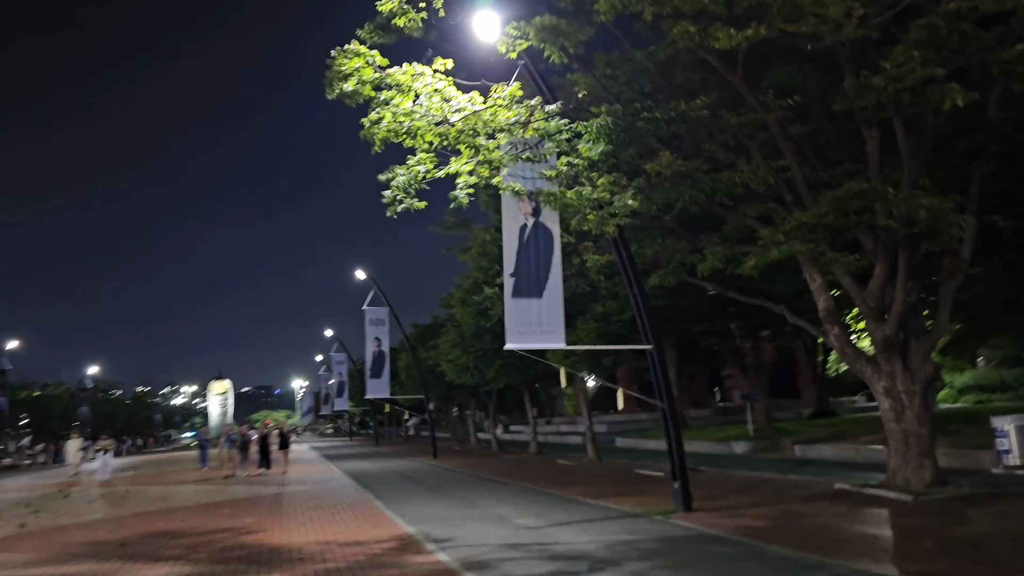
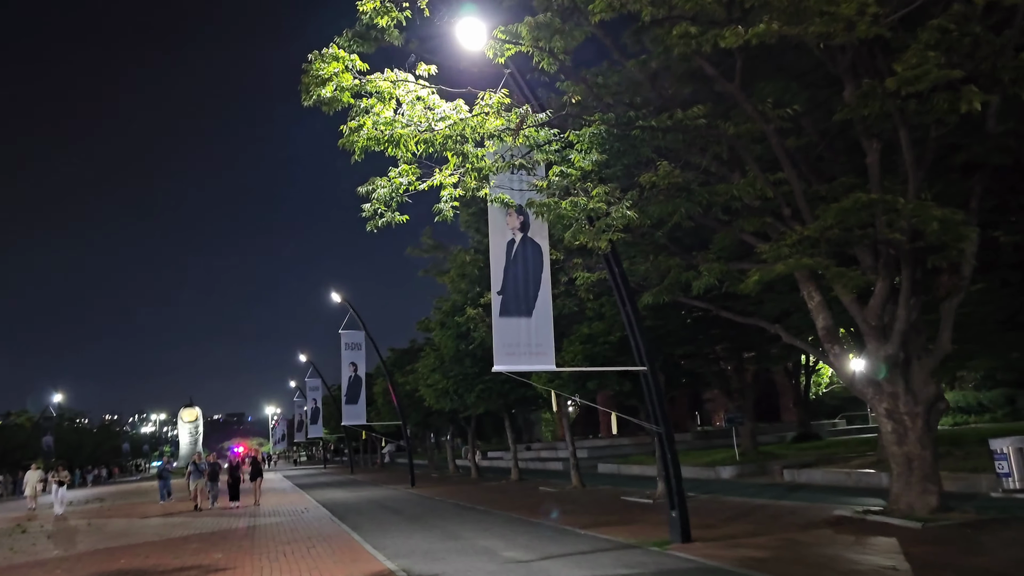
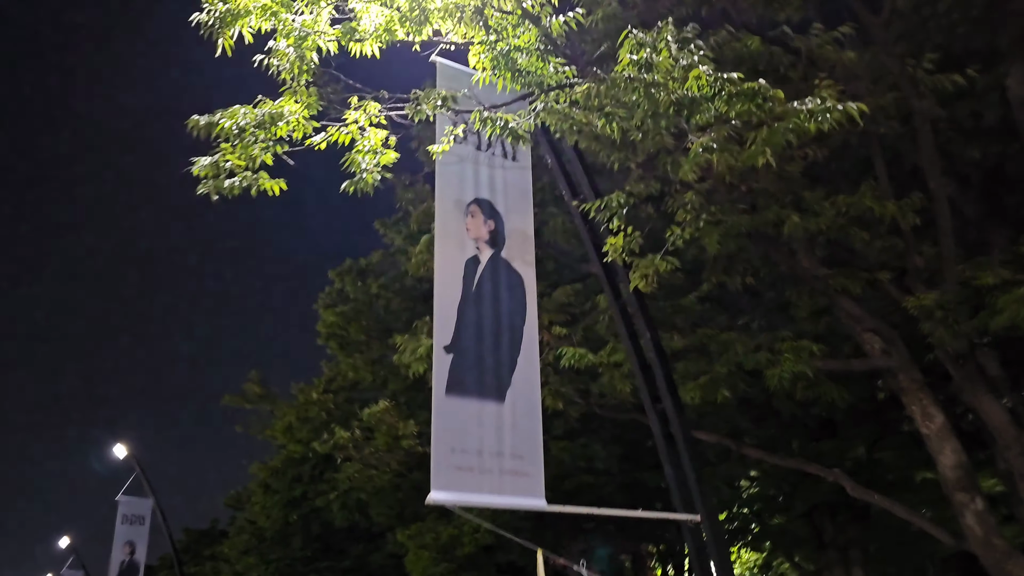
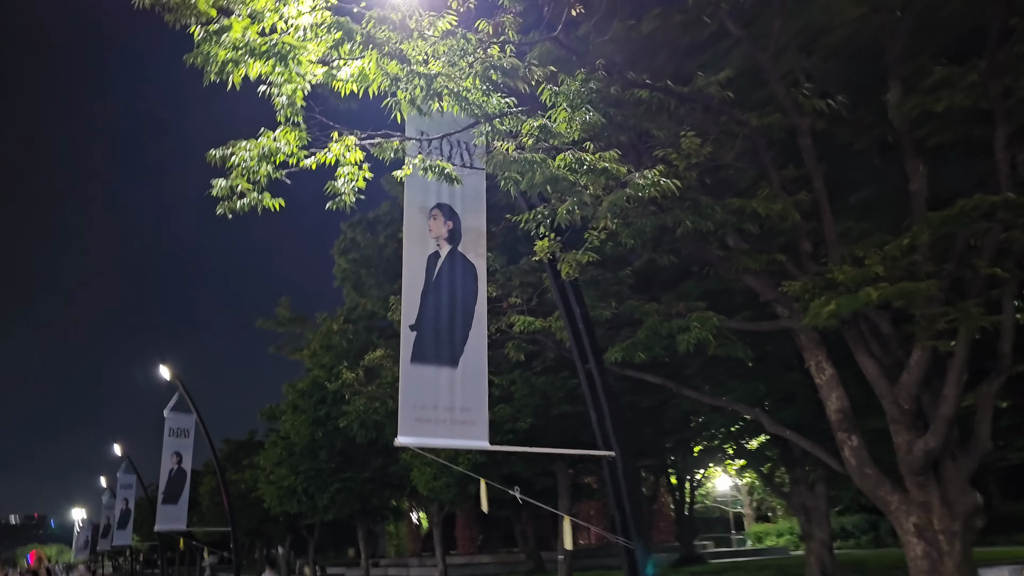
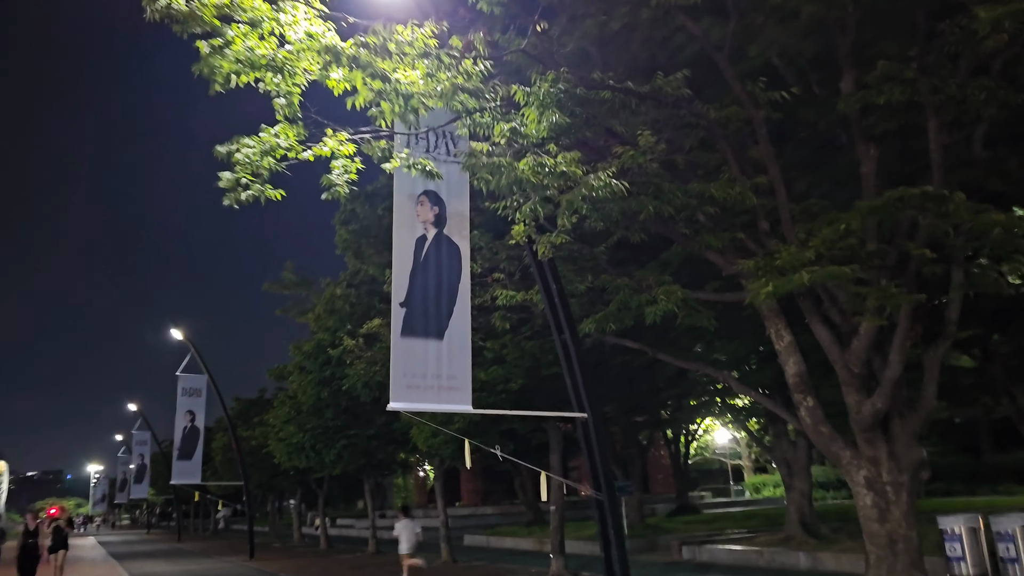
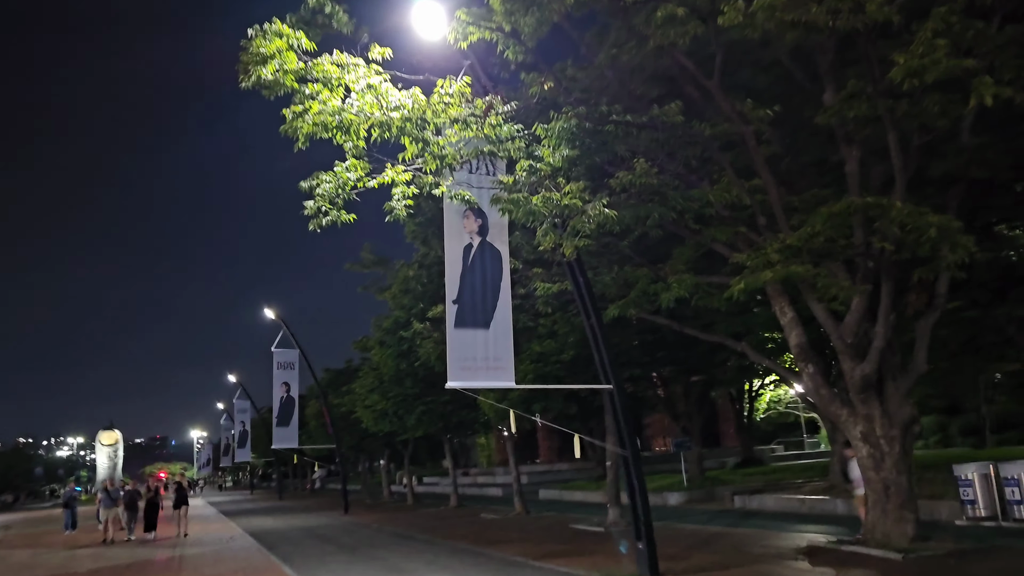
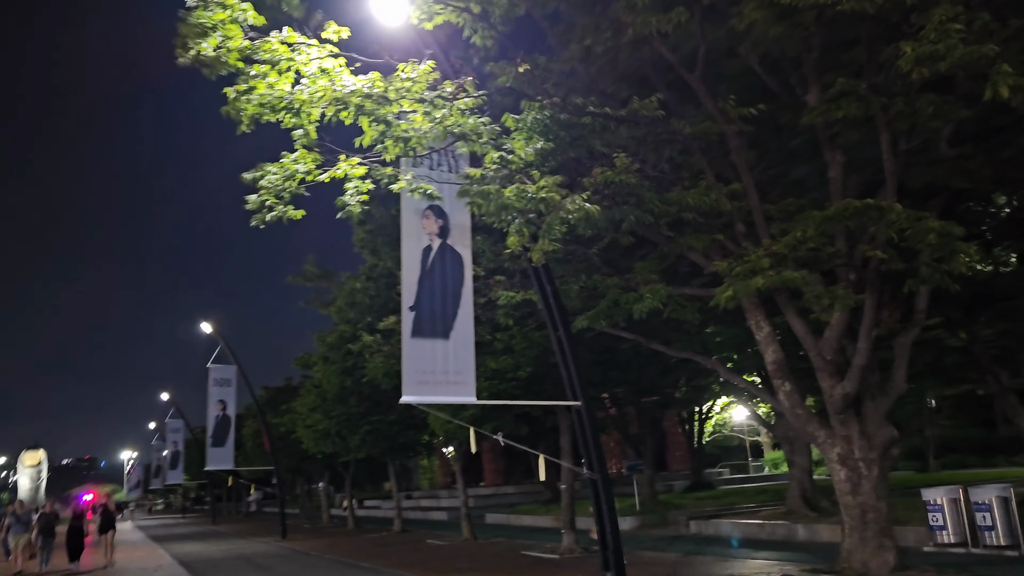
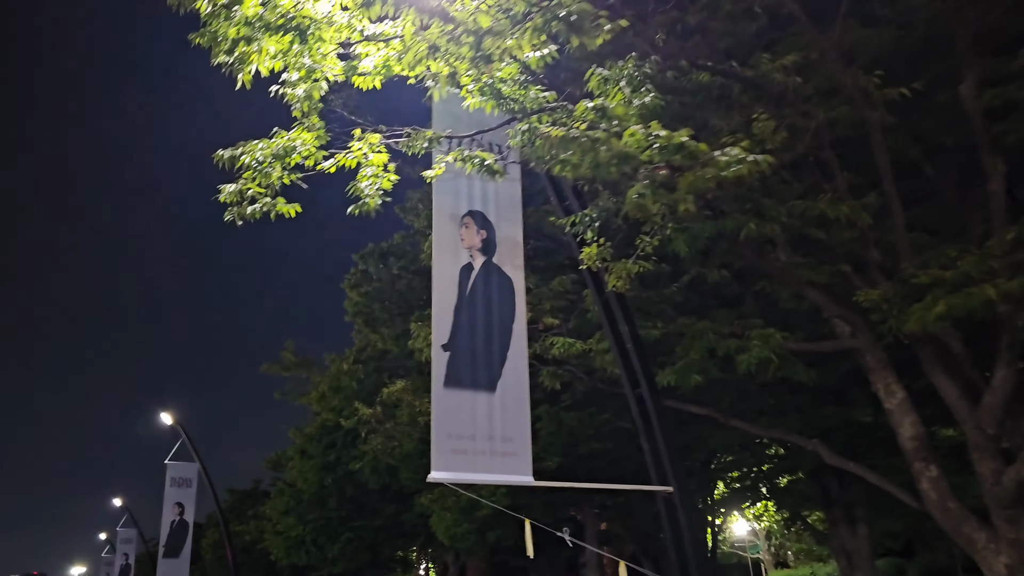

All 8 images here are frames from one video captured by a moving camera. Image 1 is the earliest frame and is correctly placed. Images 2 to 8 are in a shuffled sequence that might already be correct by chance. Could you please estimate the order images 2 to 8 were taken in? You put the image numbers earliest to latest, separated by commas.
2, 6, 7, 5, 4, 8, 3
